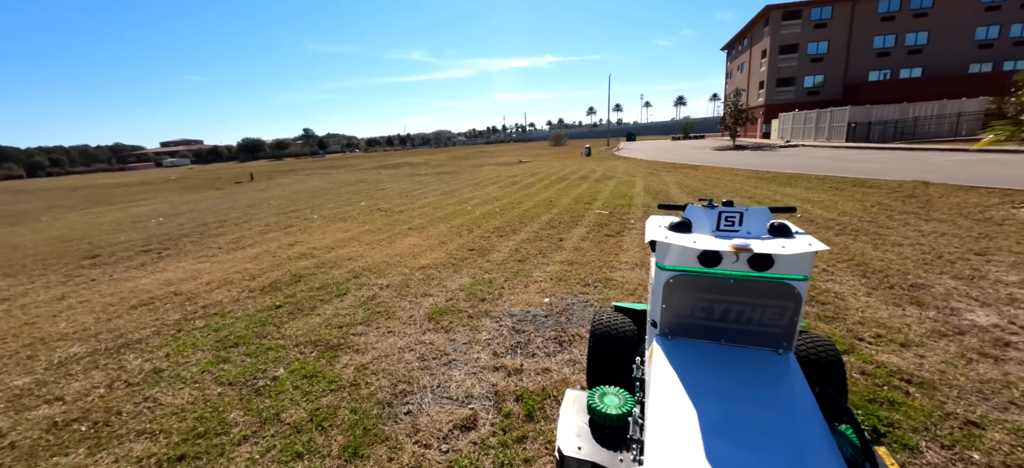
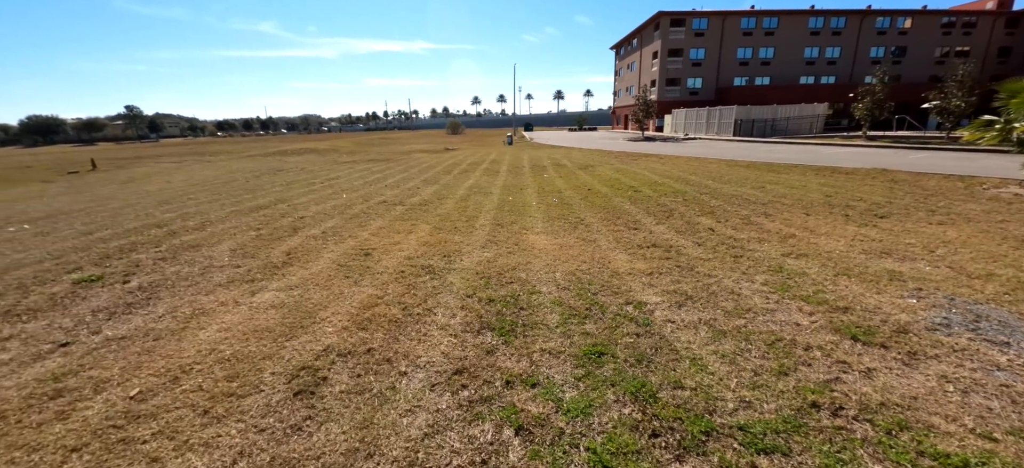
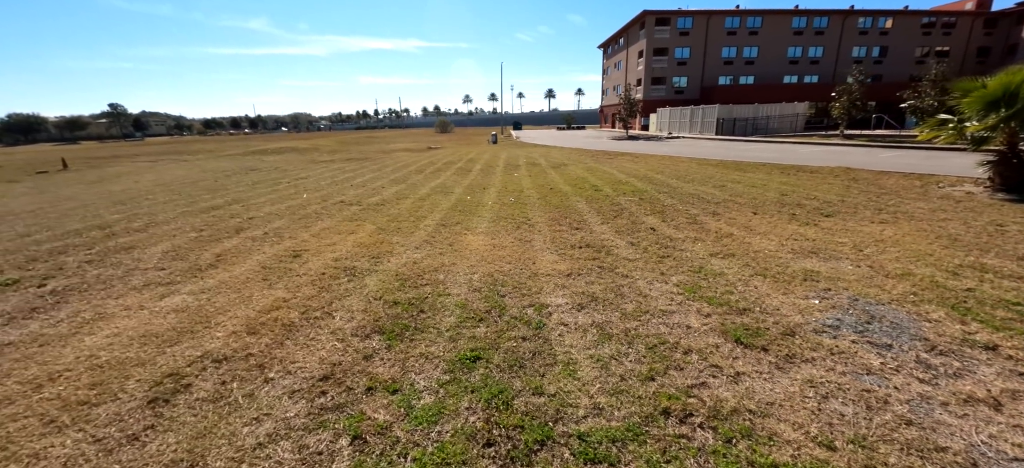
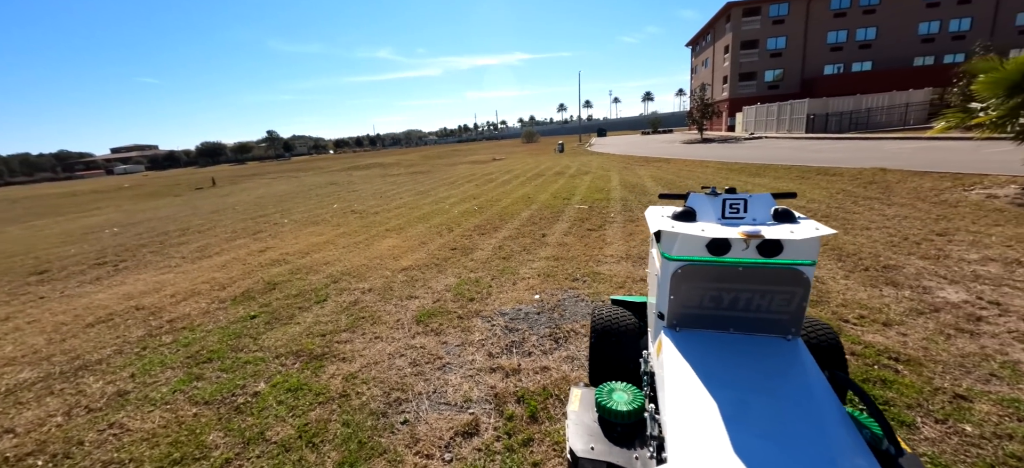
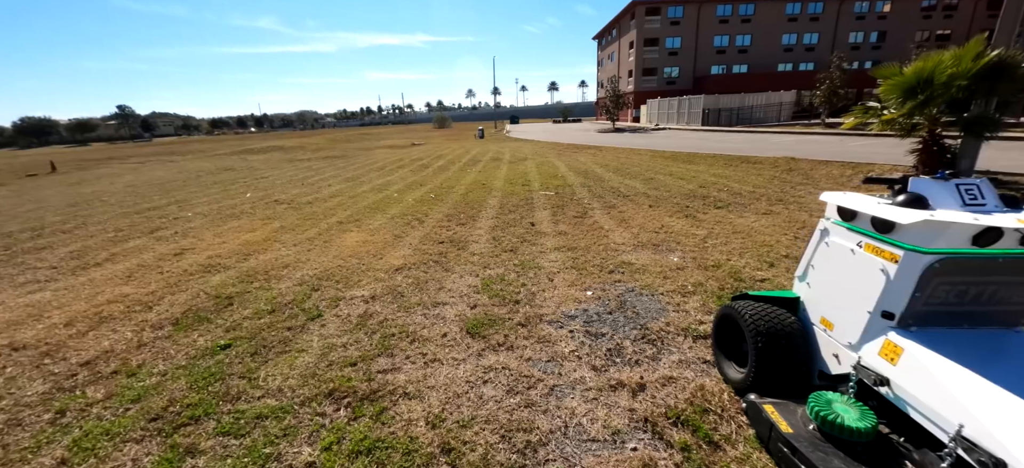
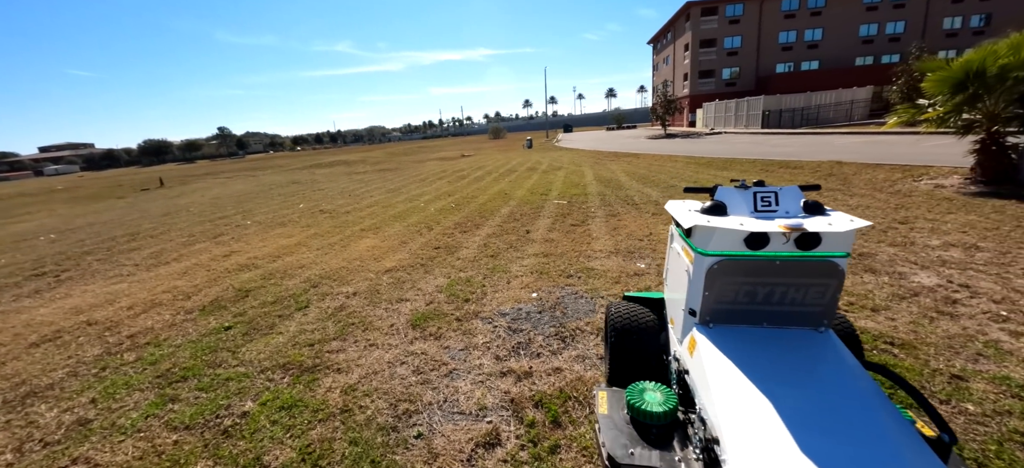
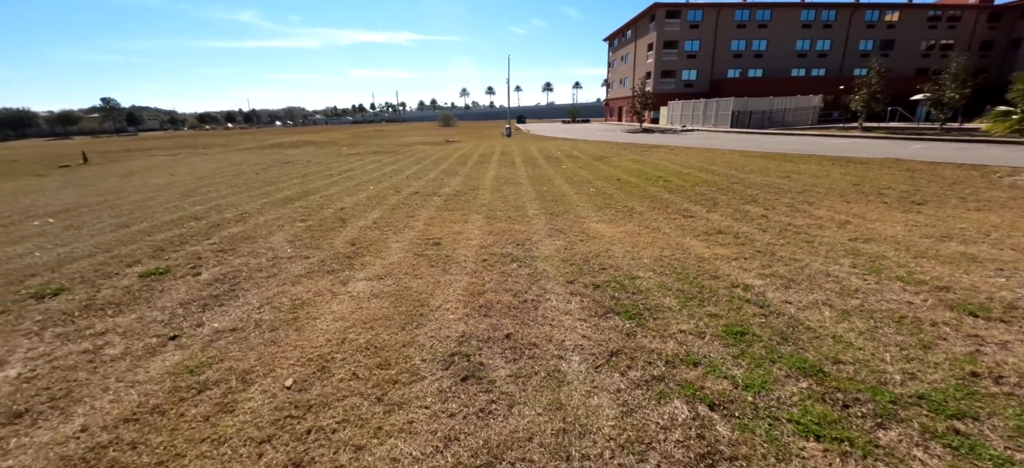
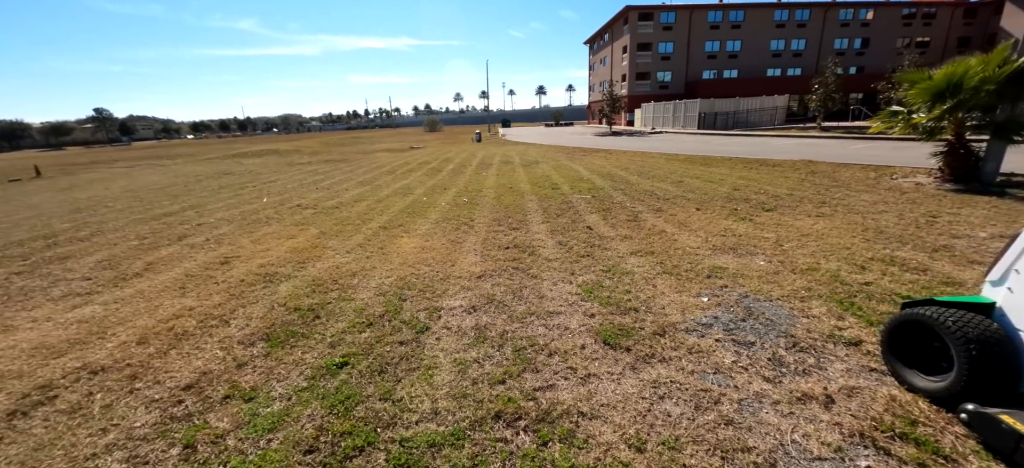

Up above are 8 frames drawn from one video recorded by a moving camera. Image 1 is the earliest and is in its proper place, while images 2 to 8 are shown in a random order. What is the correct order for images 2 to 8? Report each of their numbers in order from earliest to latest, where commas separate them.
4, 6, 5, 8, 3, 2, 7
